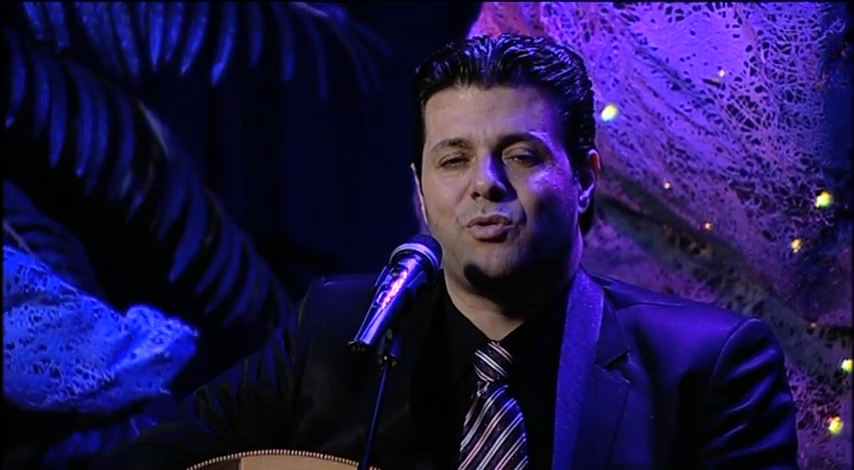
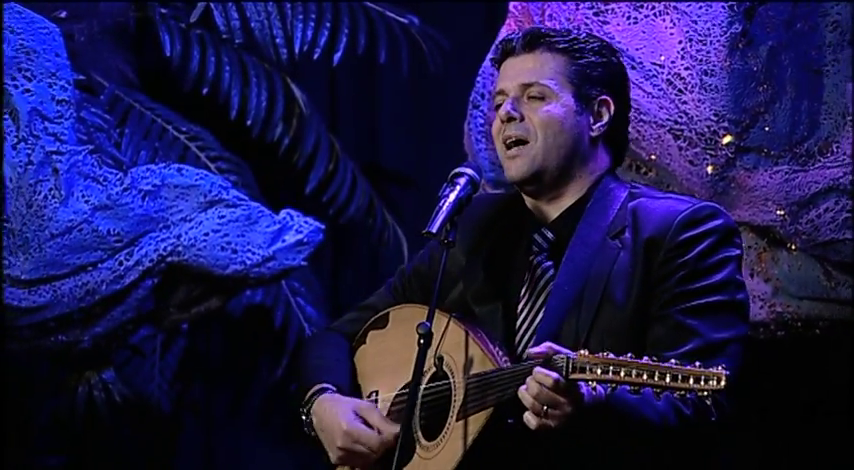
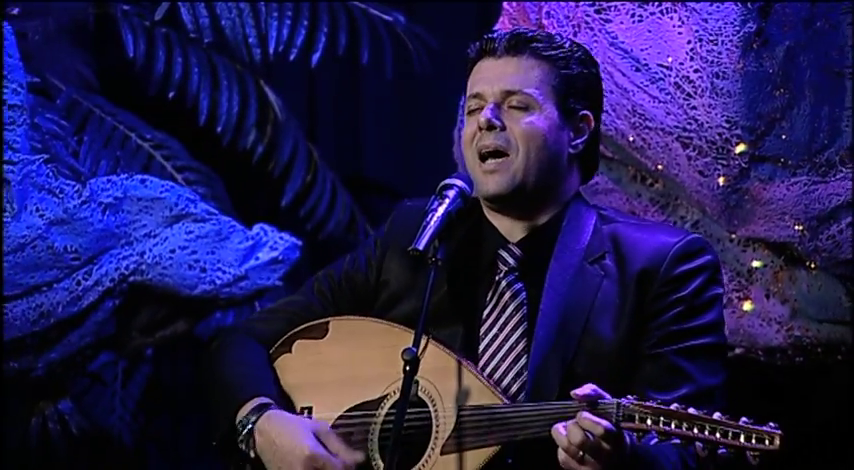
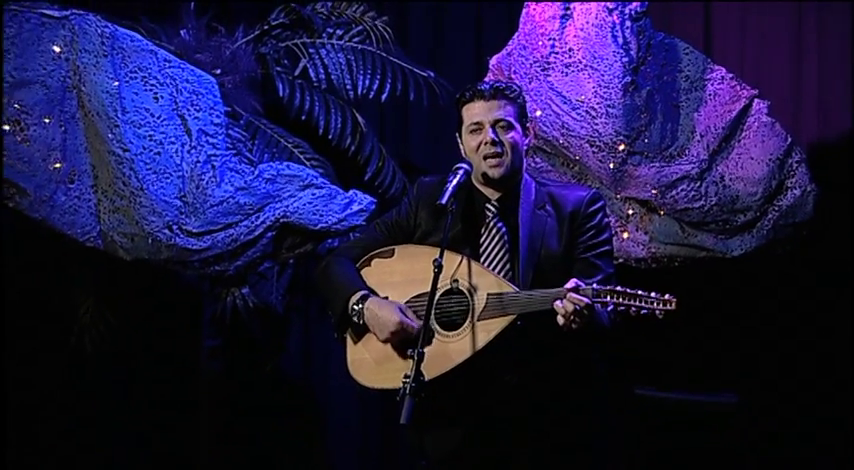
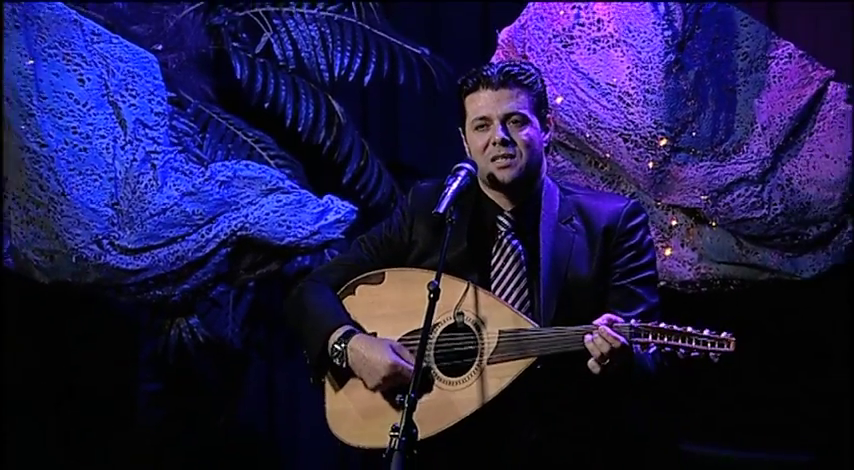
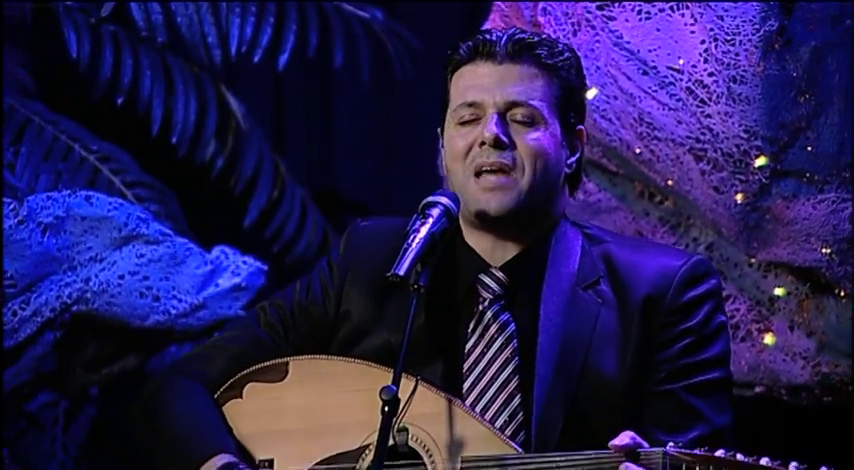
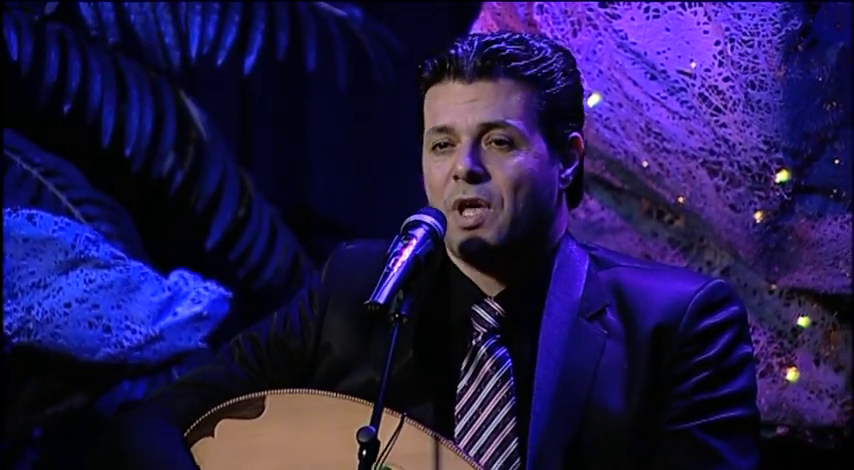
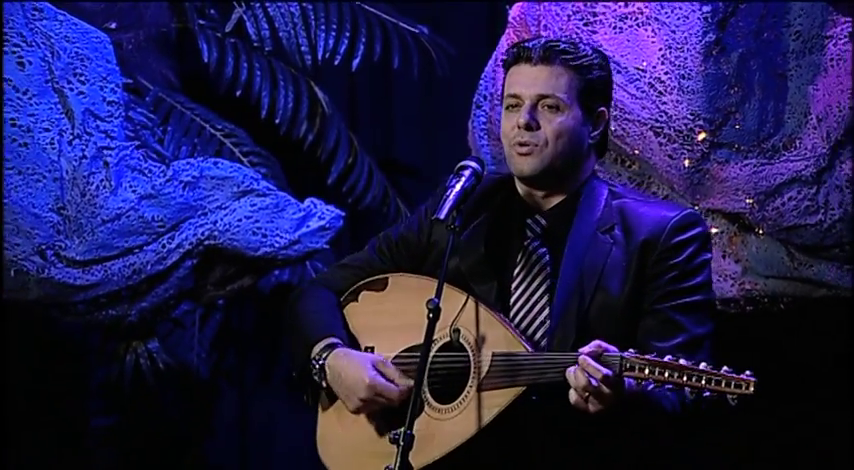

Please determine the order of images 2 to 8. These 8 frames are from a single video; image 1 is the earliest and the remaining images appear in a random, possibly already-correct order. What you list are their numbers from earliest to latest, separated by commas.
7, 6, 3, 2, 8, 5, 4
